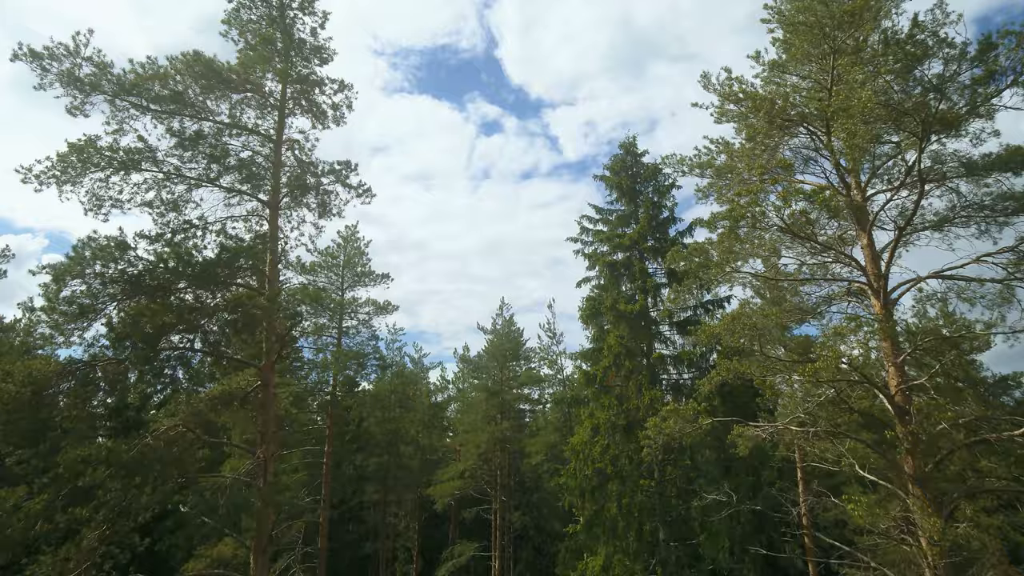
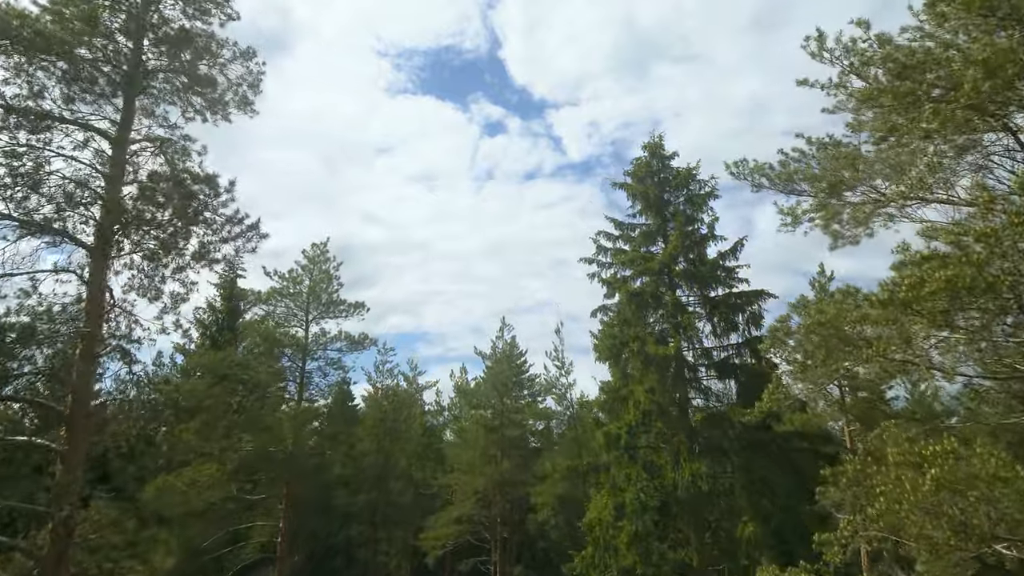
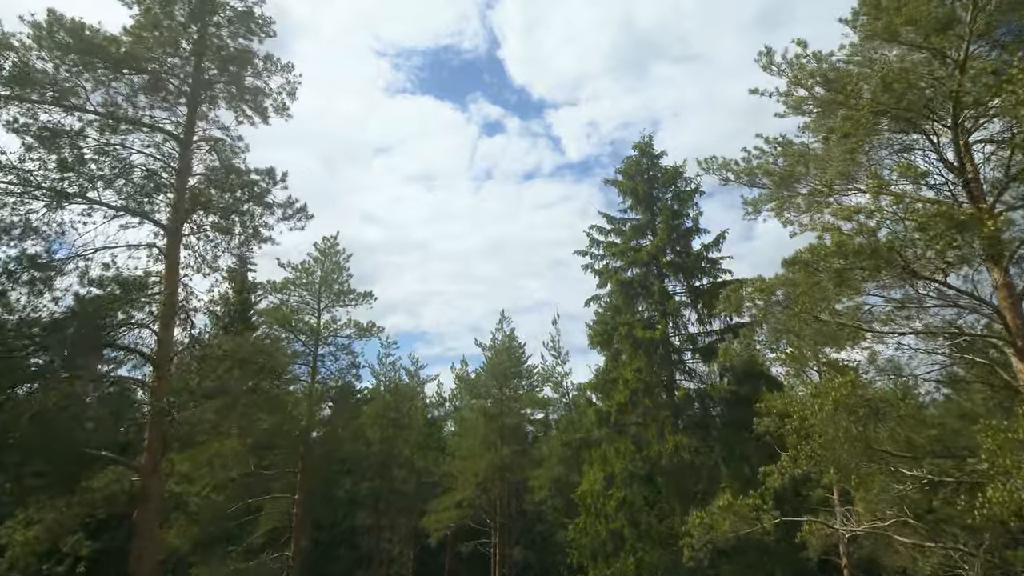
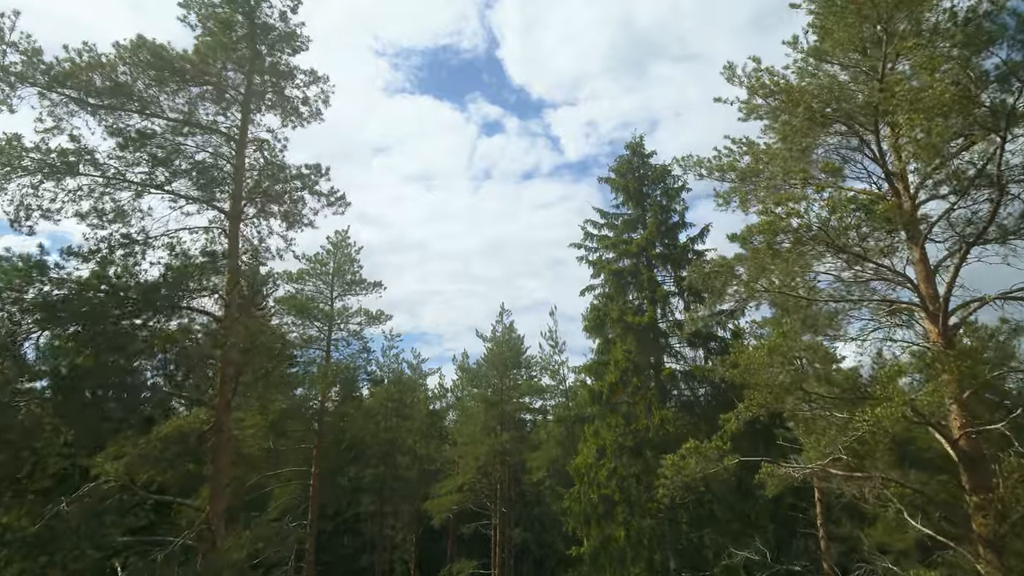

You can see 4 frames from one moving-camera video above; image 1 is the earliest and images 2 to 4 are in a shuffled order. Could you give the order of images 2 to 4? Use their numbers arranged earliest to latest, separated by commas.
4, 3, 2
